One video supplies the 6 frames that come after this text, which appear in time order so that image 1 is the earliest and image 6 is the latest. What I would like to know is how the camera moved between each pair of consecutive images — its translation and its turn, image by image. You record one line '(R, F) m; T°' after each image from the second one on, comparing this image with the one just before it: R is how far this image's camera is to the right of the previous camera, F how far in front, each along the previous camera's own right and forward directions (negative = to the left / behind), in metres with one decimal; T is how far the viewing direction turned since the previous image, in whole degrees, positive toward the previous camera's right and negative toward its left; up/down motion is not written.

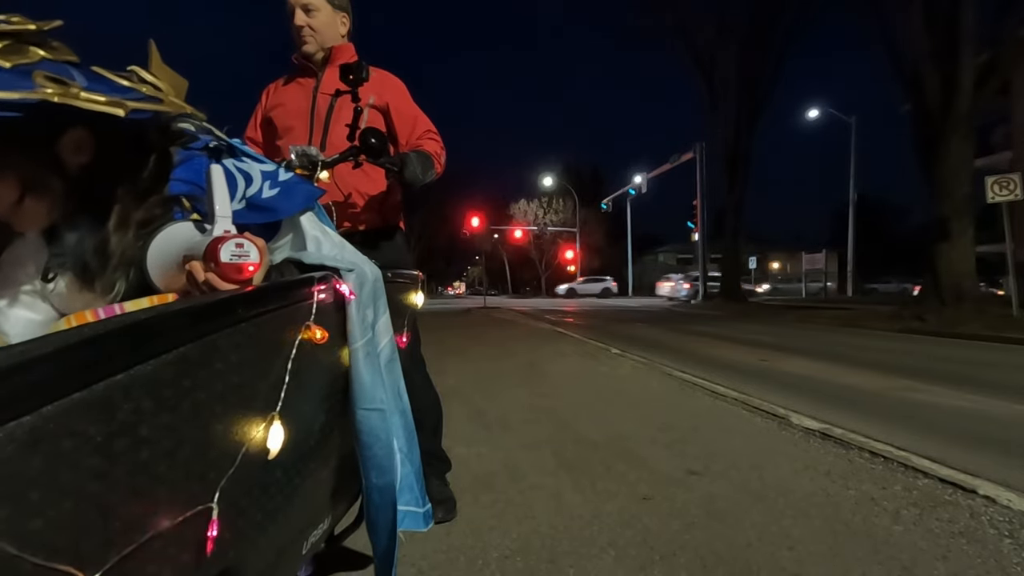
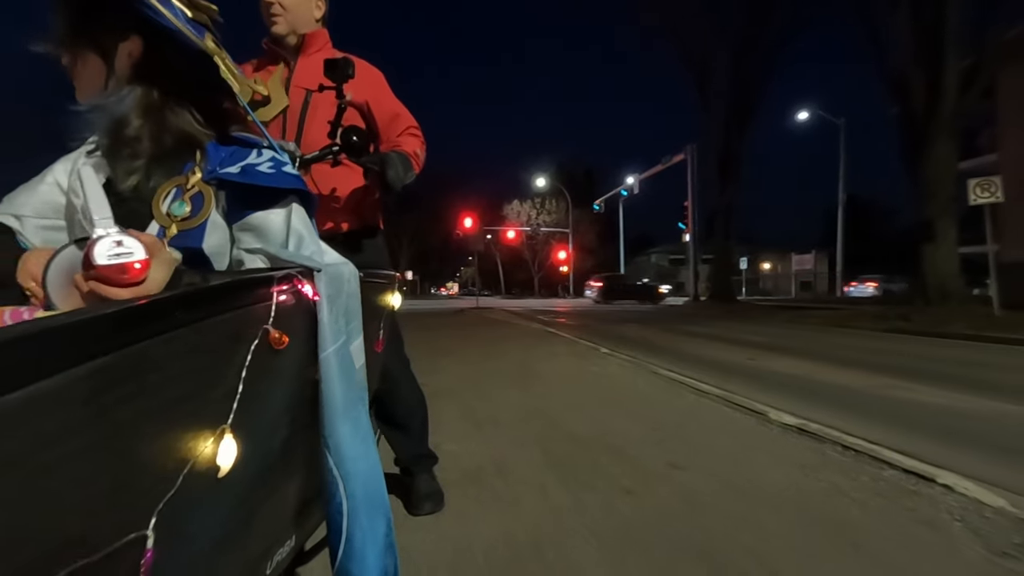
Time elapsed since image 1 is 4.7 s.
(0.0, -0.2) m; +1°
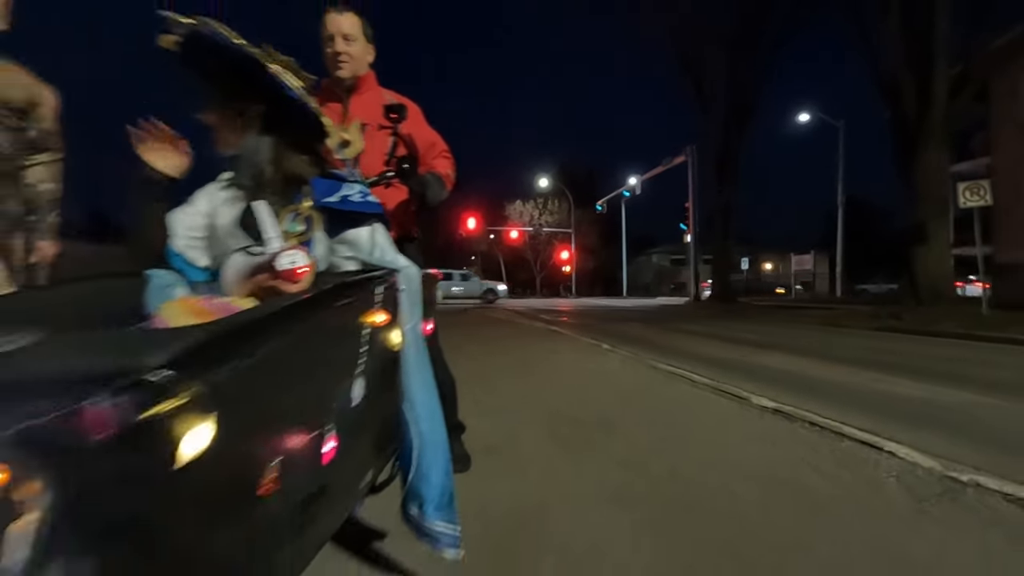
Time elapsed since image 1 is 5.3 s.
(-0.1, -0.7) m; 0°
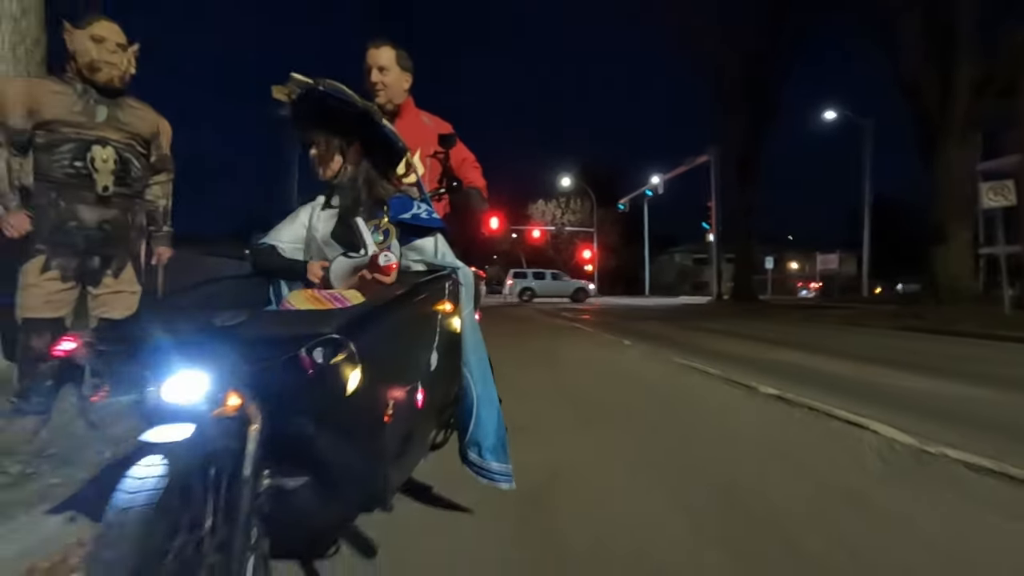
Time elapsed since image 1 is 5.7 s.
(0.0, -0.6) m; -2°
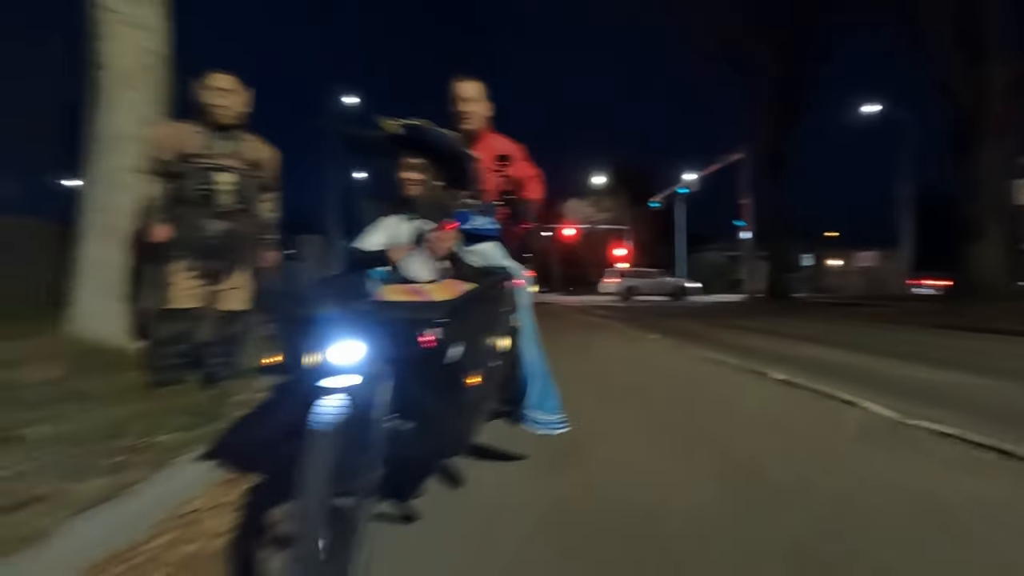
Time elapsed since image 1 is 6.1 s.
(-0.1, -0.6) m; -2°
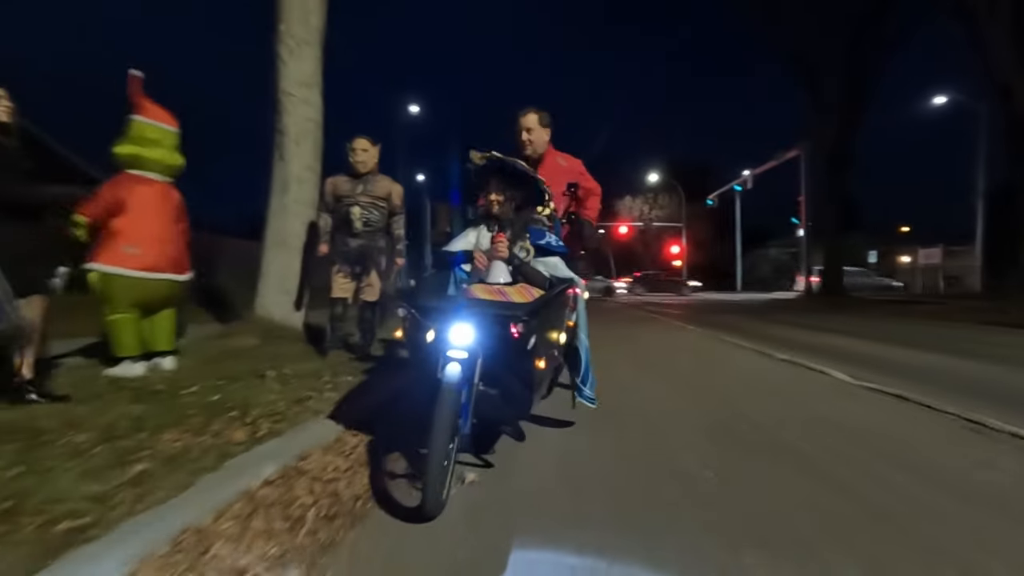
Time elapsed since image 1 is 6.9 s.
(0.0, -1.4) m; -4°
